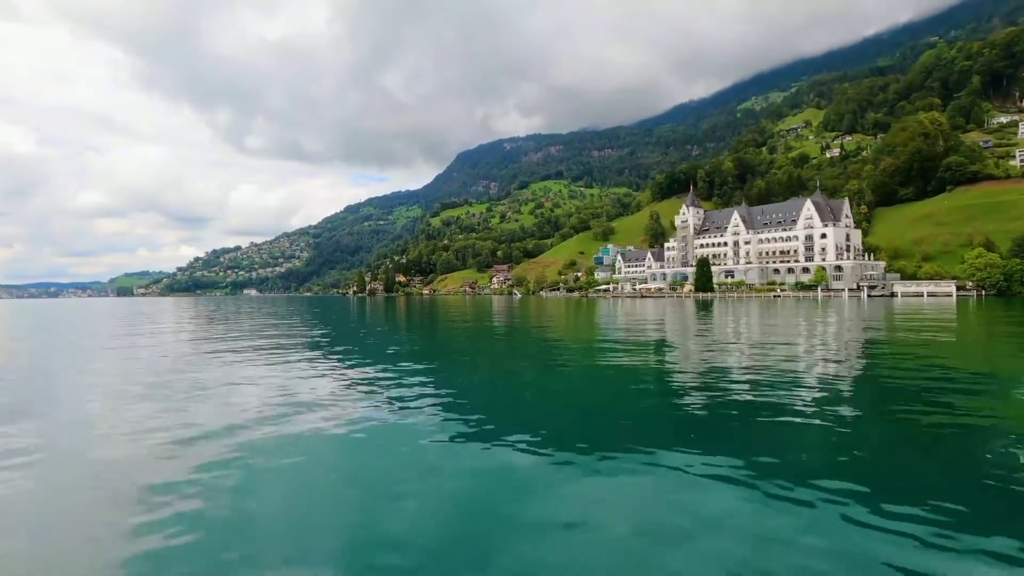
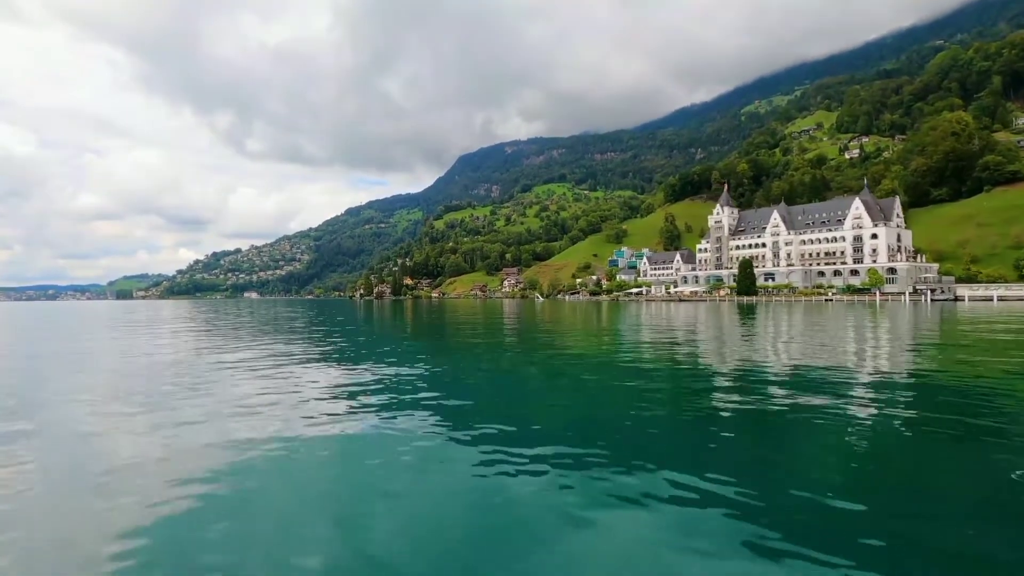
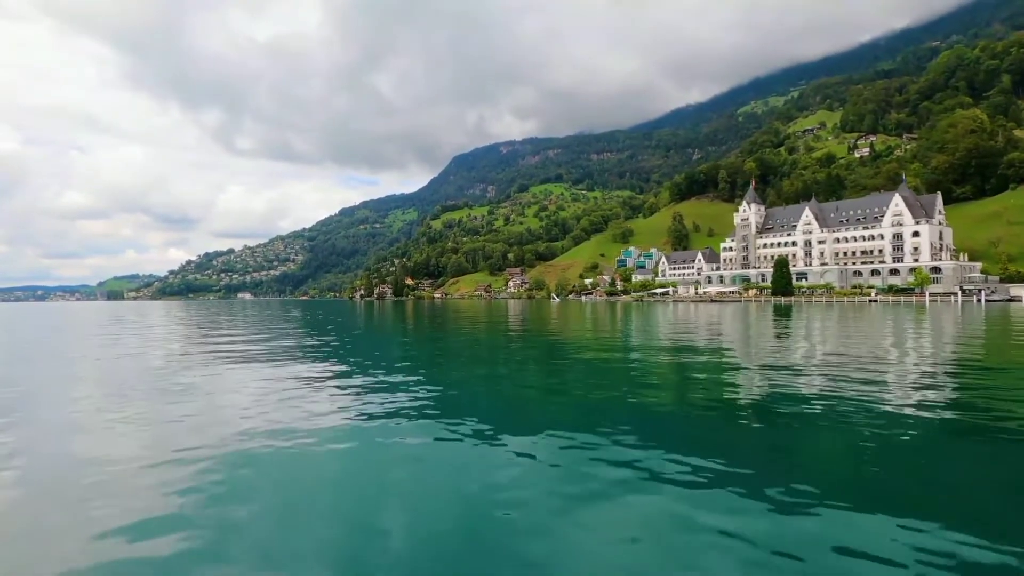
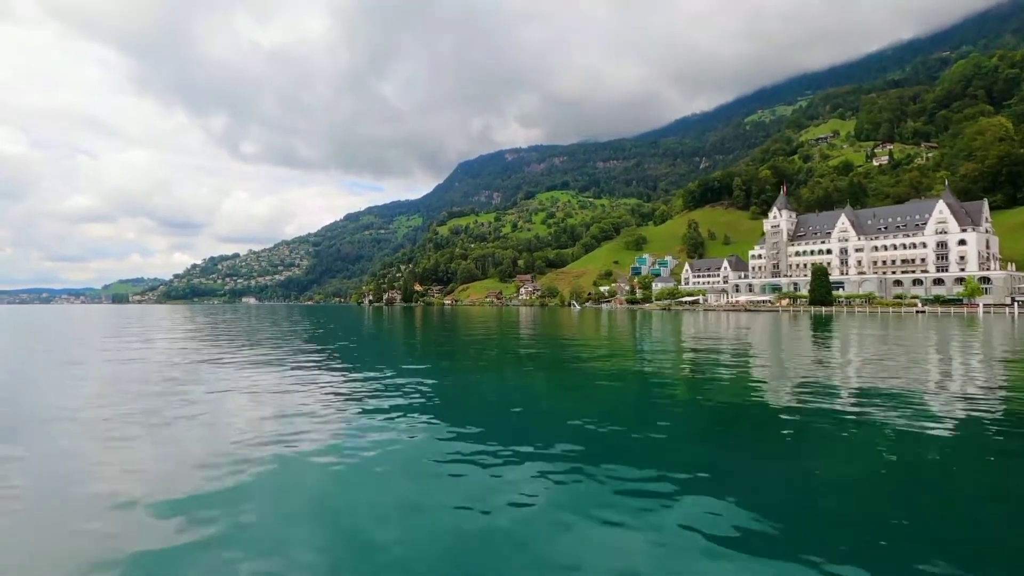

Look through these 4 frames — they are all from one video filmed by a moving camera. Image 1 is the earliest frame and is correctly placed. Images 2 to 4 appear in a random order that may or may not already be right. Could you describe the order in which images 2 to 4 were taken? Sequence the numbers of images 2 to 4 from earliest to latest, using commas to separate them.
2, 3, 4
